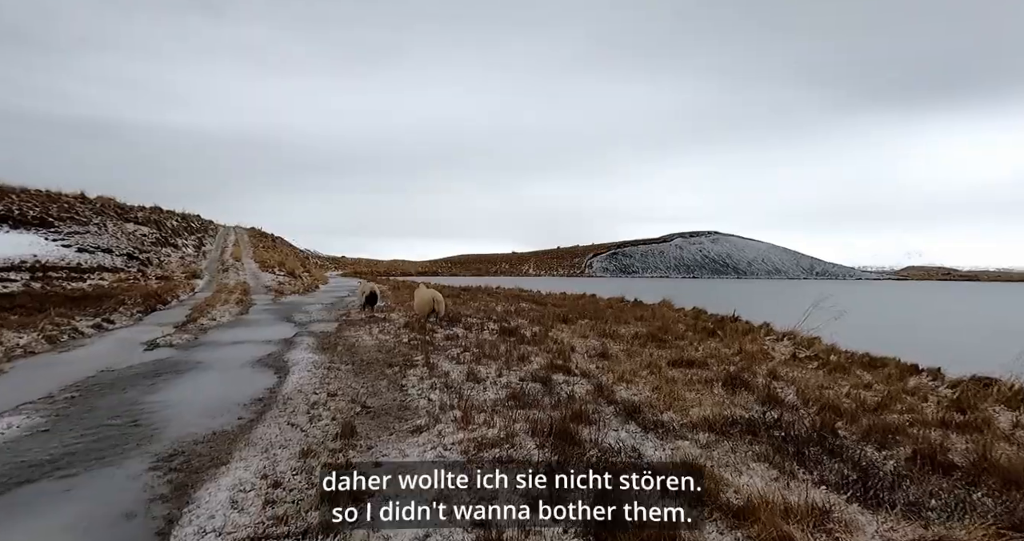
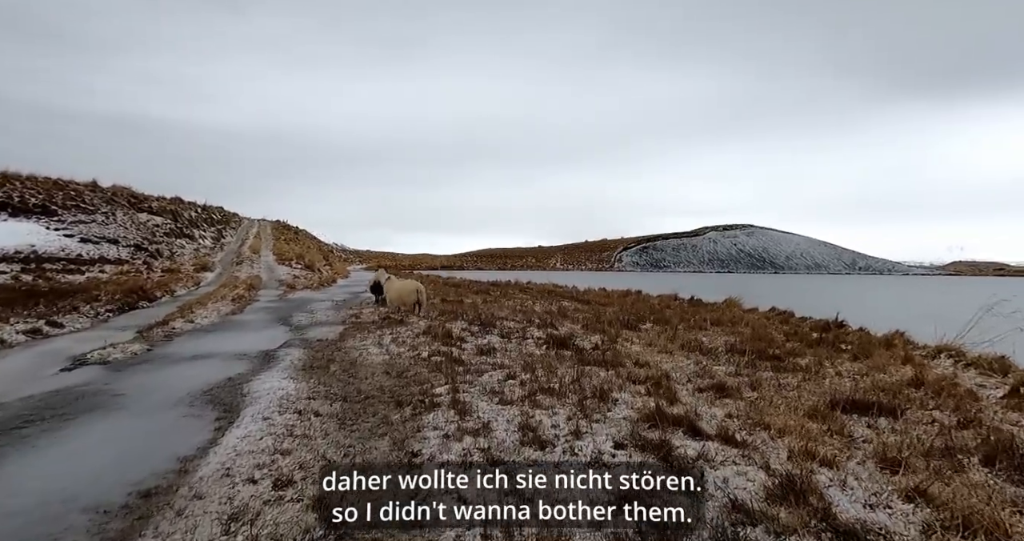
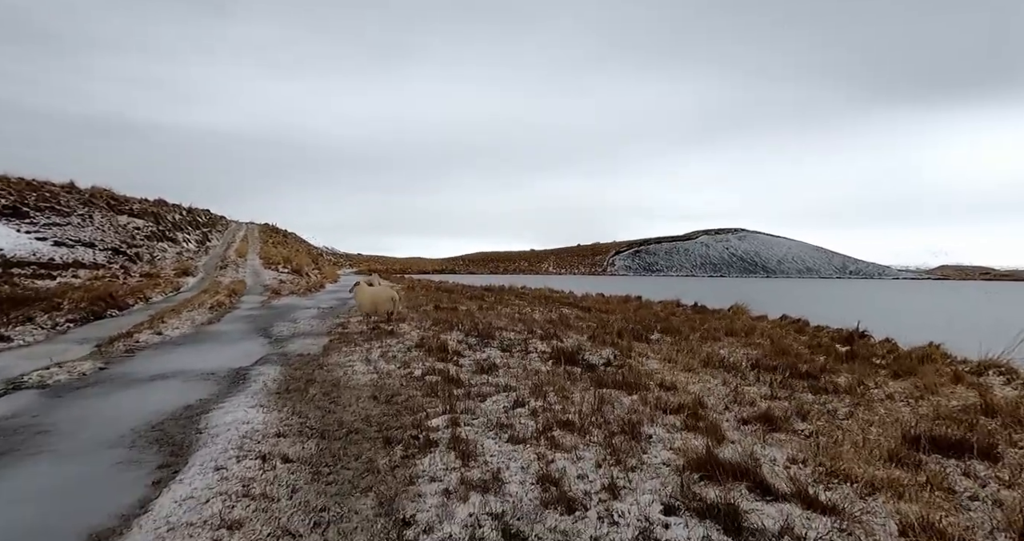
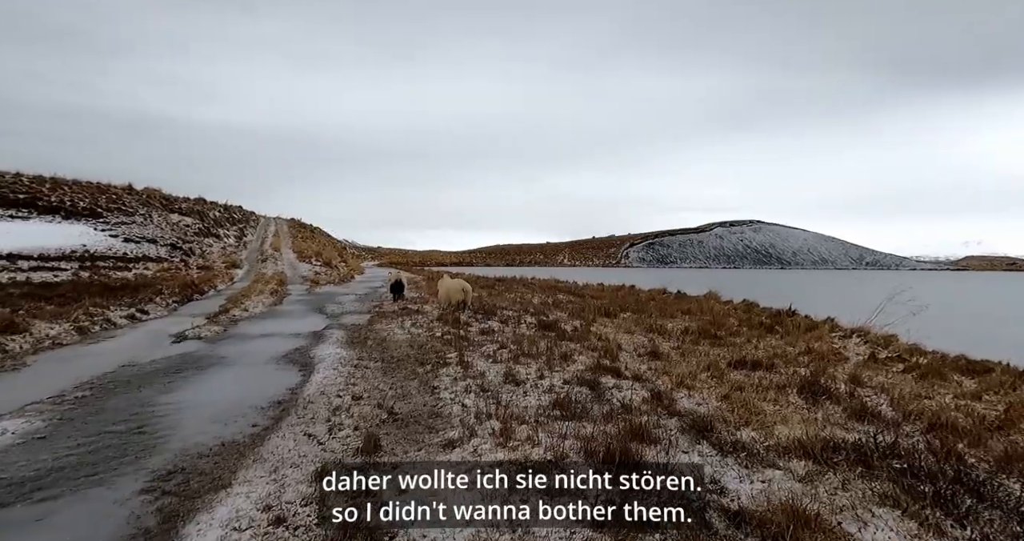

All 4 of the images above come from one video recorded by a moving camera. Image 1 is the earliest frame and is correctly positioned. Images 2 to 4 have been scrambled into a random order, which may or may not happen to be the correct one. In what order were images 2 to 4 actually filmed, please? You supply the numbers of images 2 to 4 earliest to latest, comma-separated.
4, 2, 3
